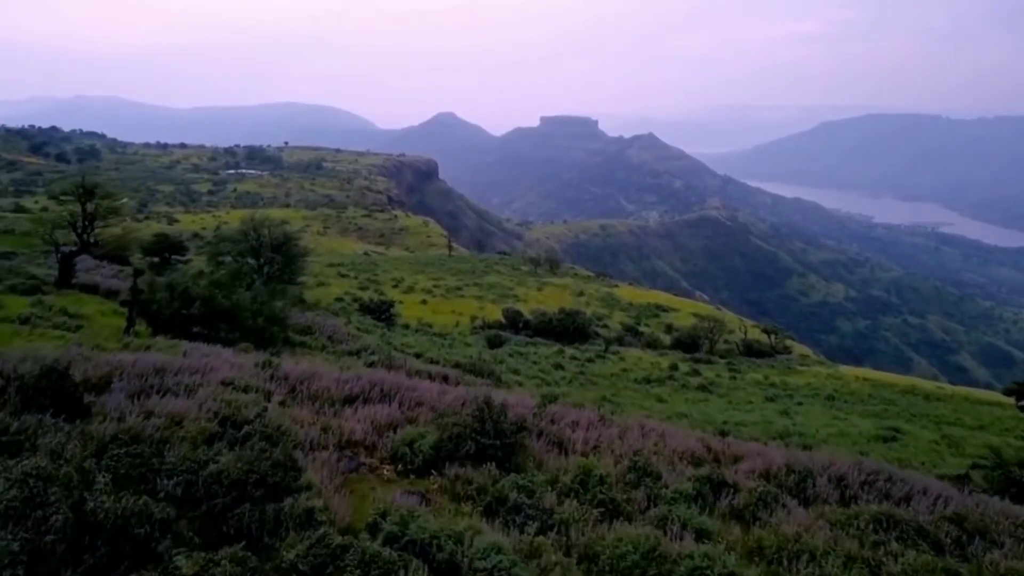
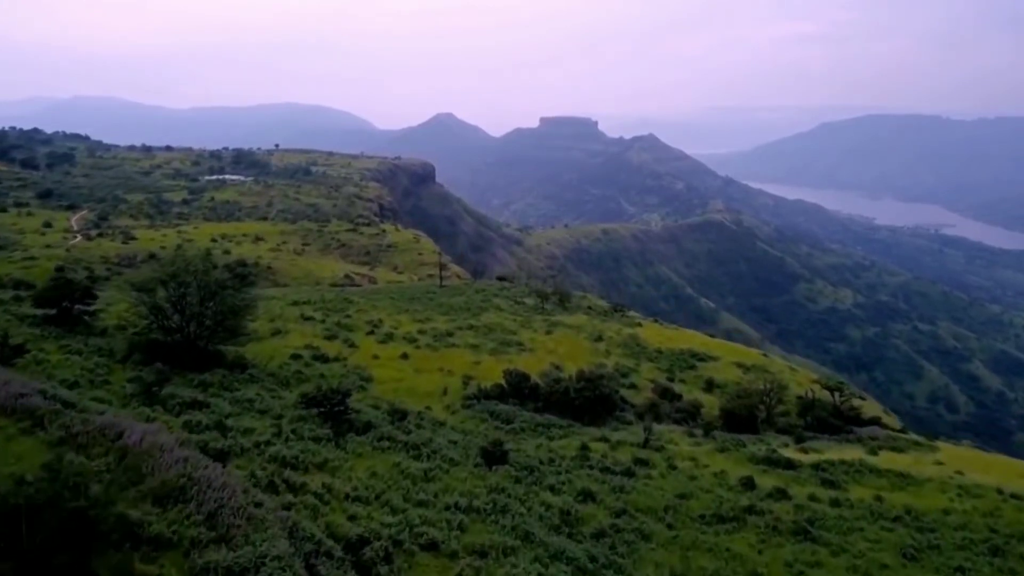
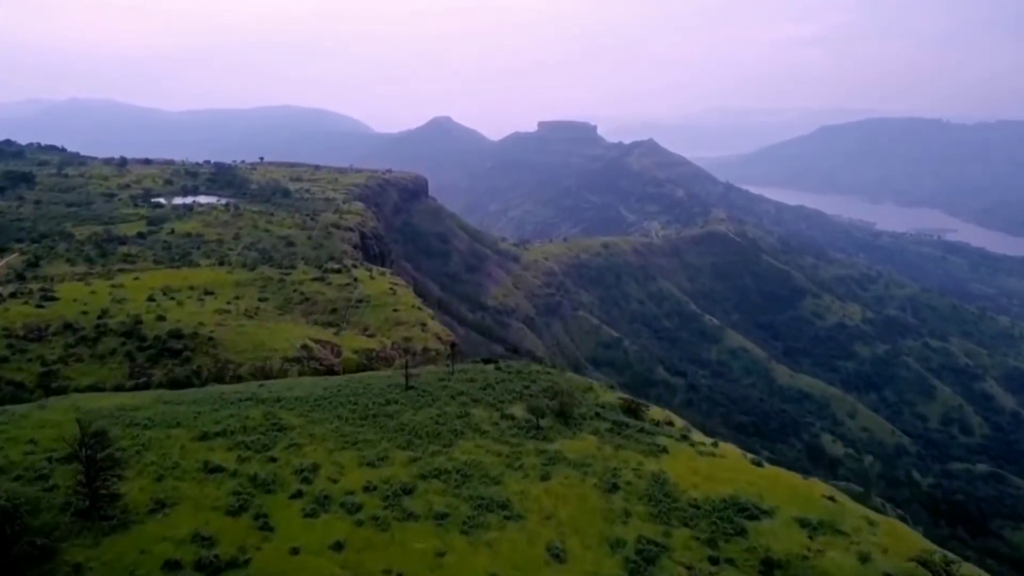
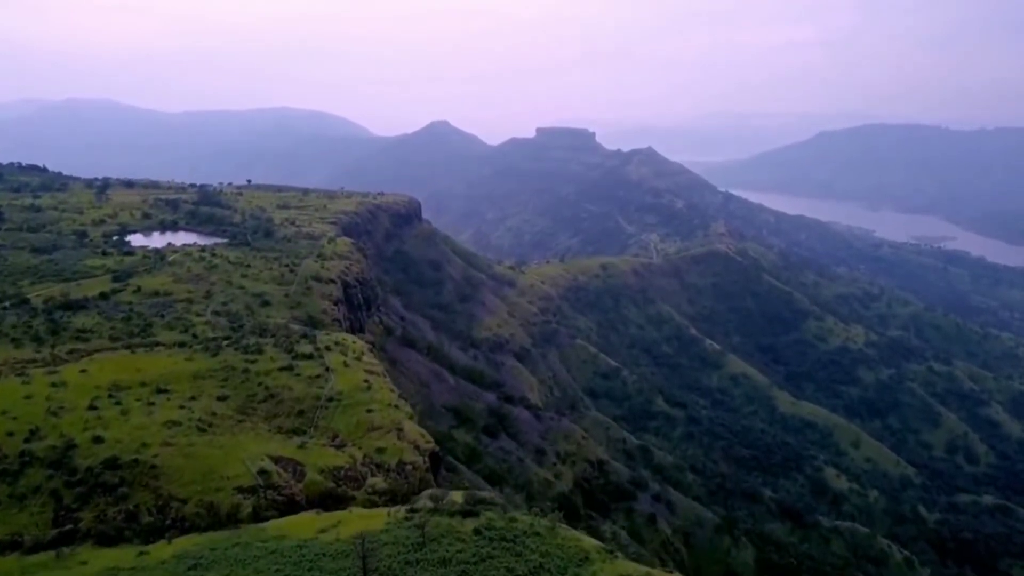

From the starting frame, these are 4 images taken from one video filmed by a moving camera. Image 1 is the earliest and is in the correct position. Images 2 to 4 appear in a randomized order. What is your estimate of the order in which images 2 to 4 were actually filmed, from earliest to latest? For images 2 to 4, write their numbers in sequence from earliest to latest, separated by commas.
2, 3, 4
